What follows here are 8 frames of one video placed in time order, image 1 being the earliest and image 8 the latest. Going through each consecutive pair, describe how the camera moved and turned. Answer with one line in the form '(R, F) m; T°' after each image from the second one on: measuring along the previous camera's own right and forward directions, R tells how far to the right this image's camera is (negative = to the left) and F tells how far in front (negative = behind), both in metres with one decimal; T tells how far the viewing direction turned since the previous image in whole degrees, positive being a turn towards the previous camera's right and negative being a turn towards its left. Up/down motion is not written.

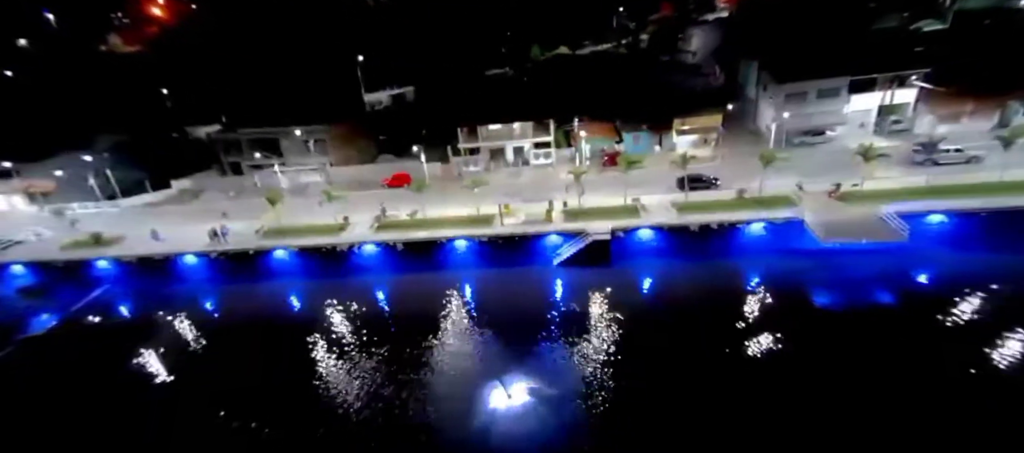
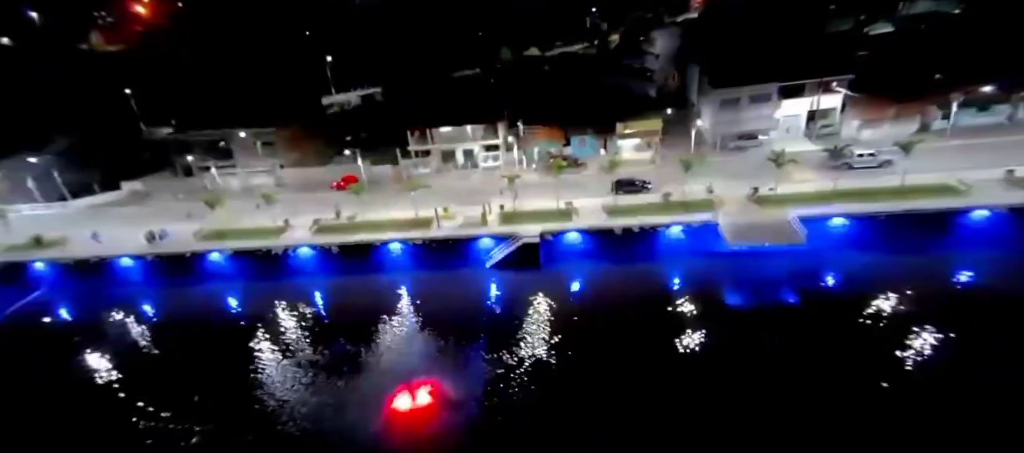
(+2.9, -0.4) m; +1°
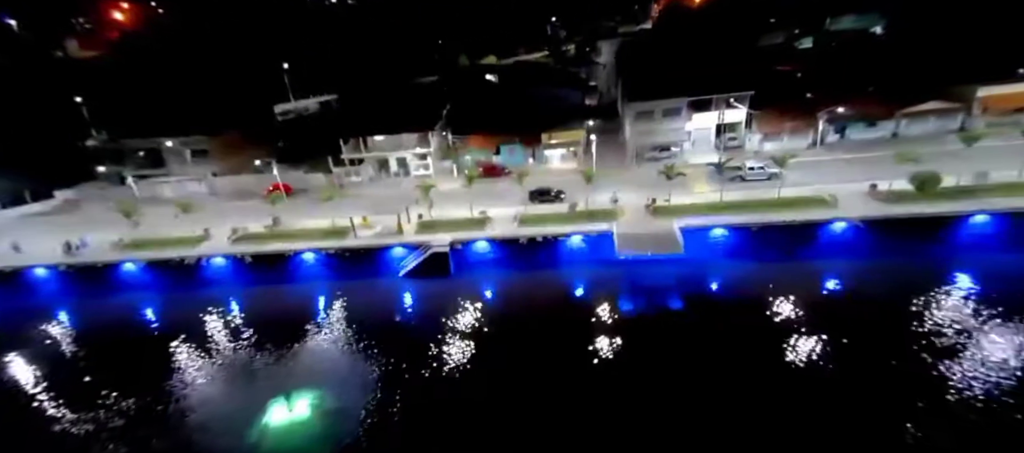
(+3.5, -0.8) m; +2°
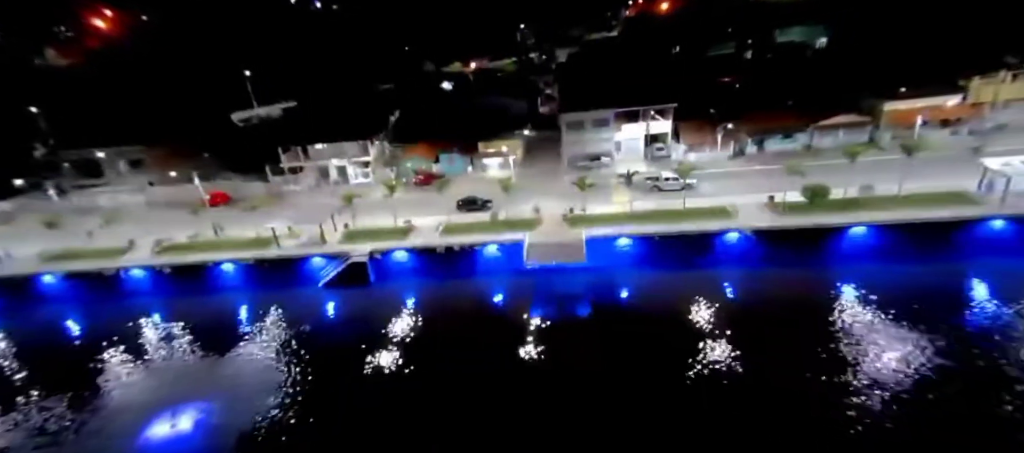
(+3.3, -0.4) m; +1°
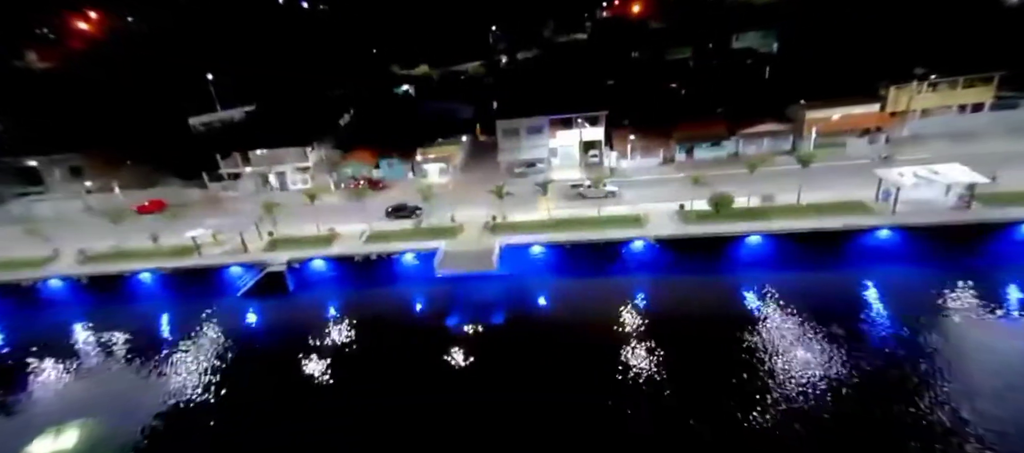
(+3.4, -0.1) m; +1°
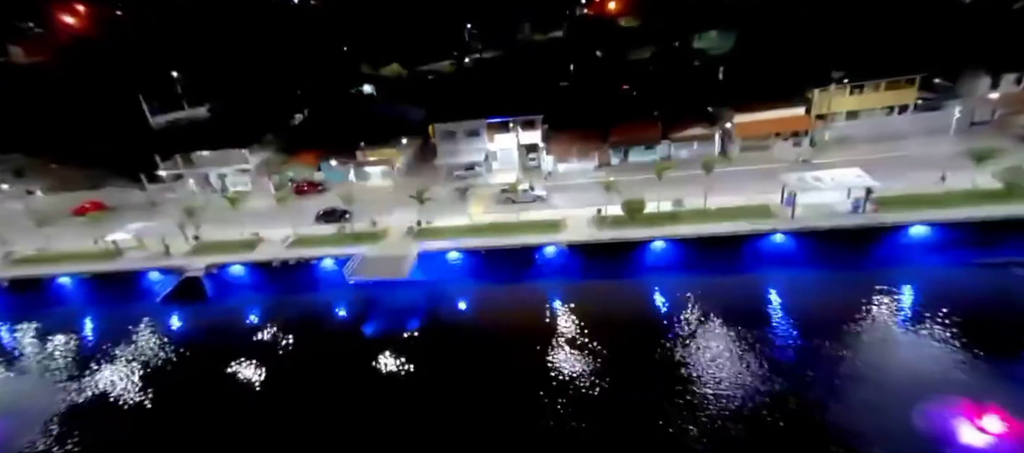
(+3.4, 0.0) m; +1°
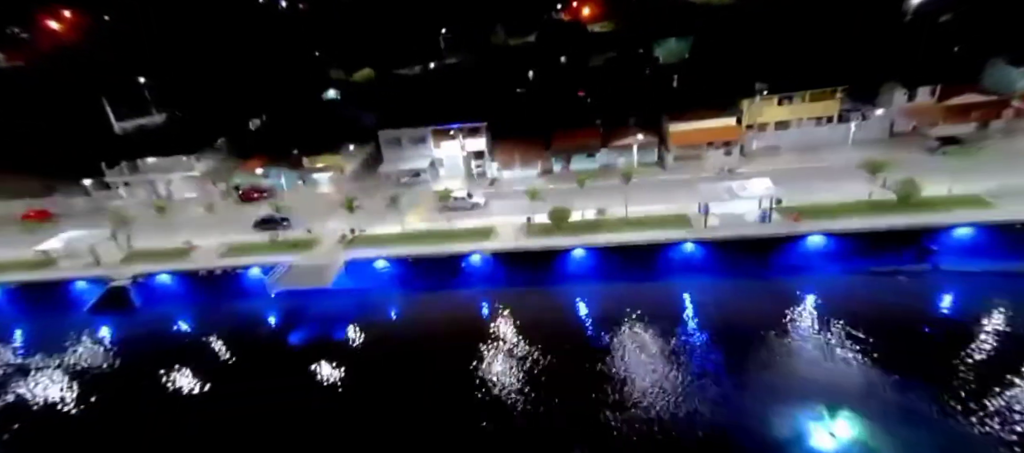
(+2.7, -0.2) m; +1°
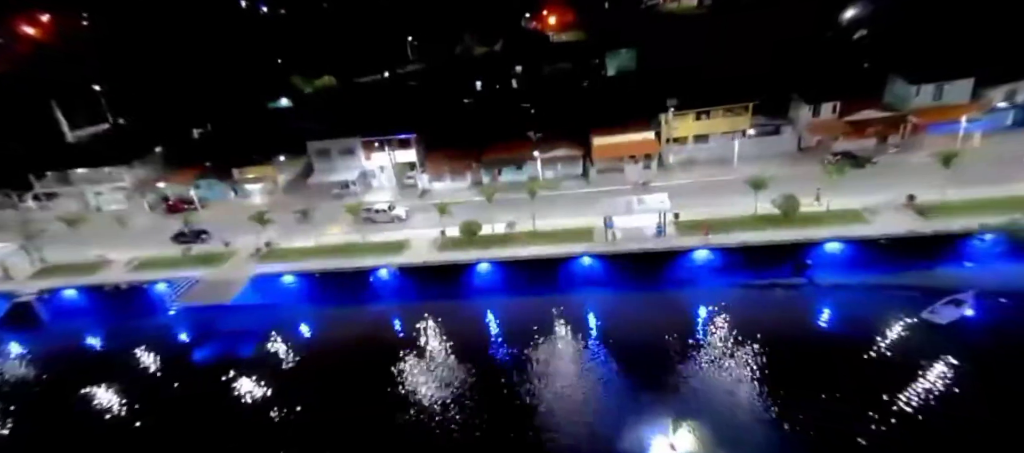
(+3.2, -0.1) m; +2°
